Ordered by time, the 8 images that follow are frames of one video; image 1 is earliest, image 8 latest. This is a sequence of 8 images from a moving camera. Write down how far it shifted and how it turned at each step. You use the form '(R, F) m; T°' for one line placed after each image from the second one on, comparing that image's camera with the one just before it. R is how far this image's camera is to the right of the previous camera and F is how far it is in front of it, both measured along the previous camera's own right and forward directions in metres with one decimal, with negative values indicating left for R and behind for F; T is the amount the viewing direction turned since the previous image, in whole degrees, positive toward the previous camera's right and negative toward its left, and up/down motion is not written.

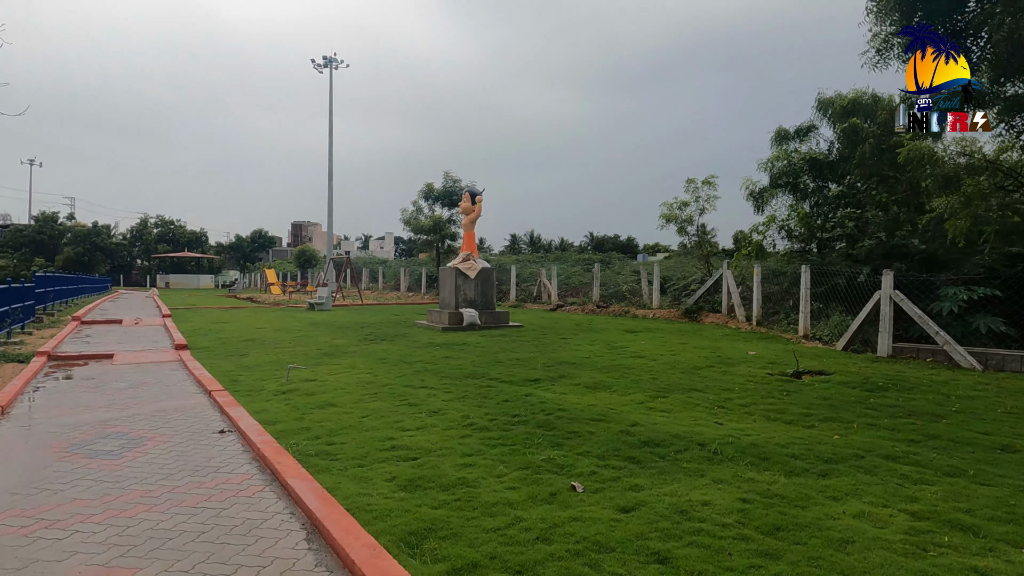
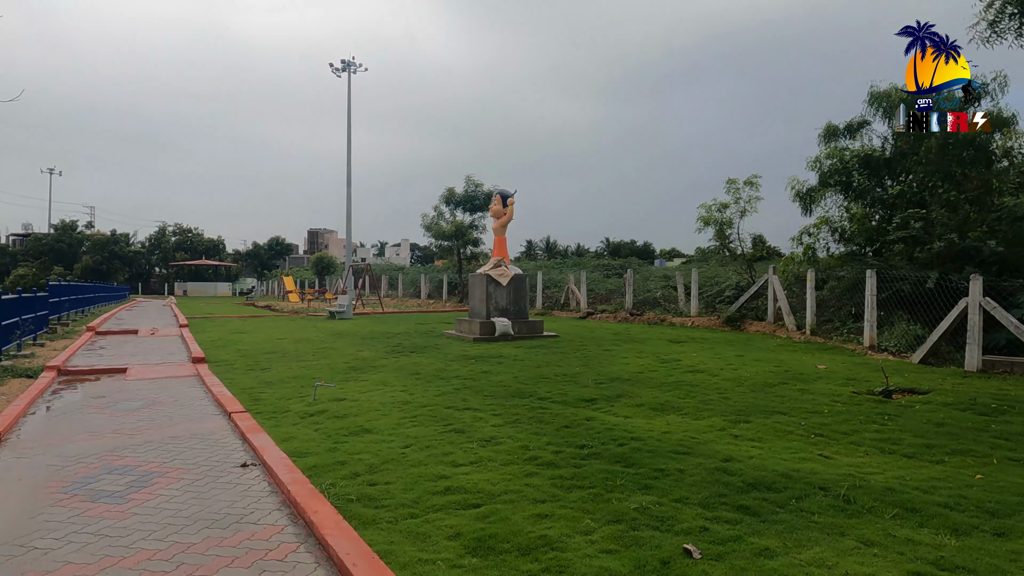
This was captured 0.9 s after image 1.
(-0.3, +0.7) m; -1°
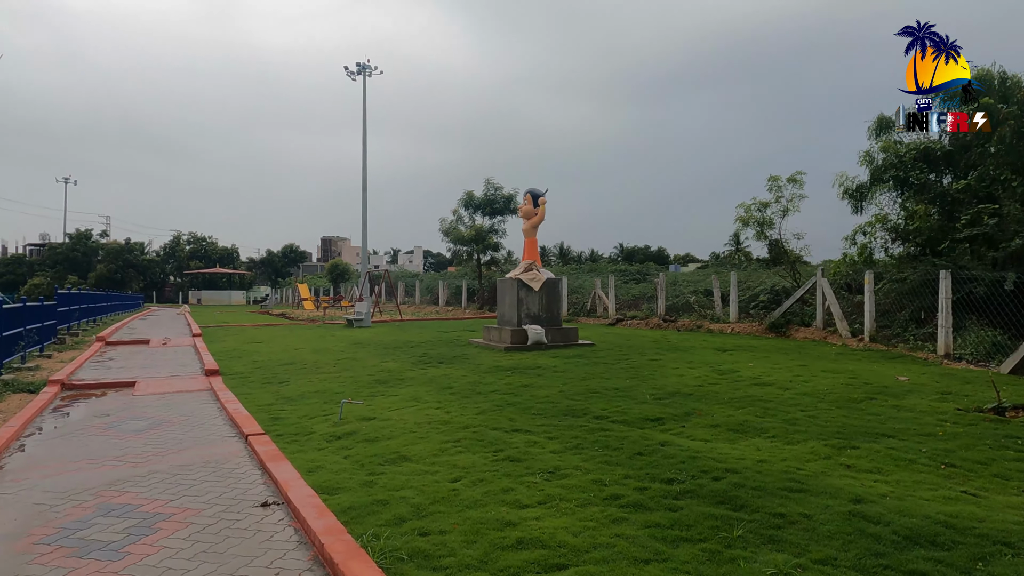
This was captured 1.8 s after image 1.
(-0.3, +0.7) m; -1°
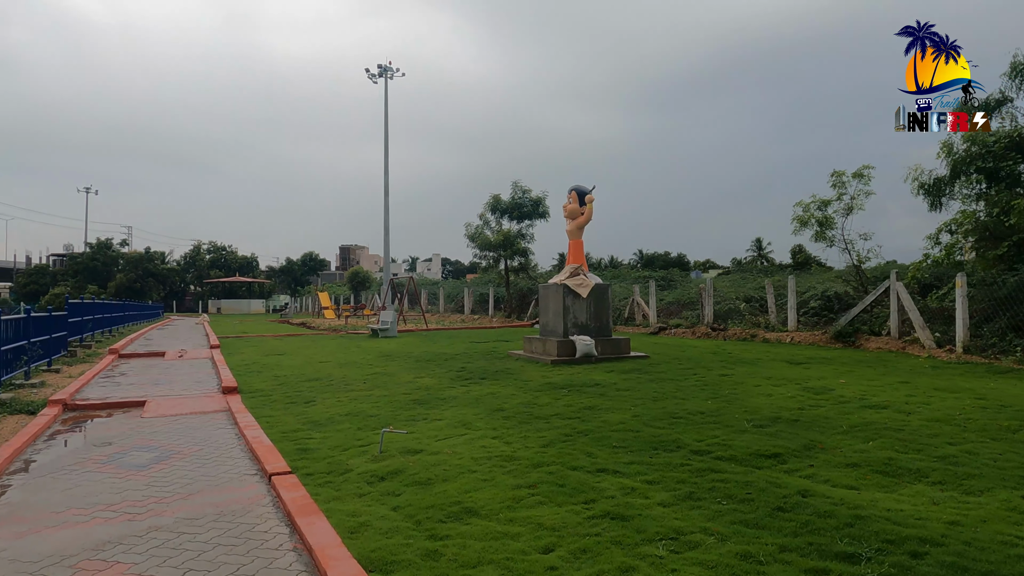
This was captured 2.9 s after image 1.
(-0.4, +0.9) m; -1°
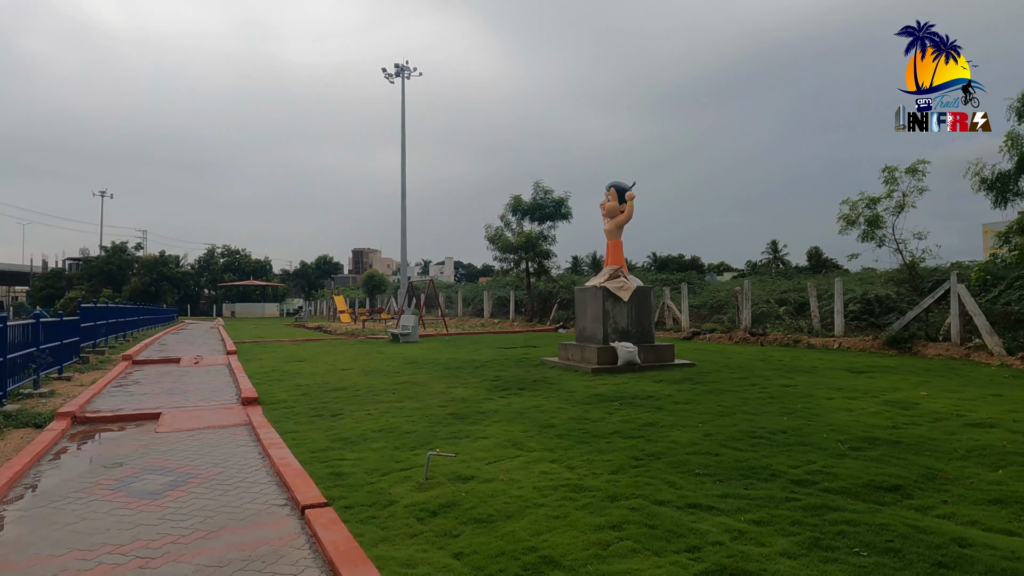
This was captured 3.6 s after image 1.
(-0.3, +0.6) m; -1°
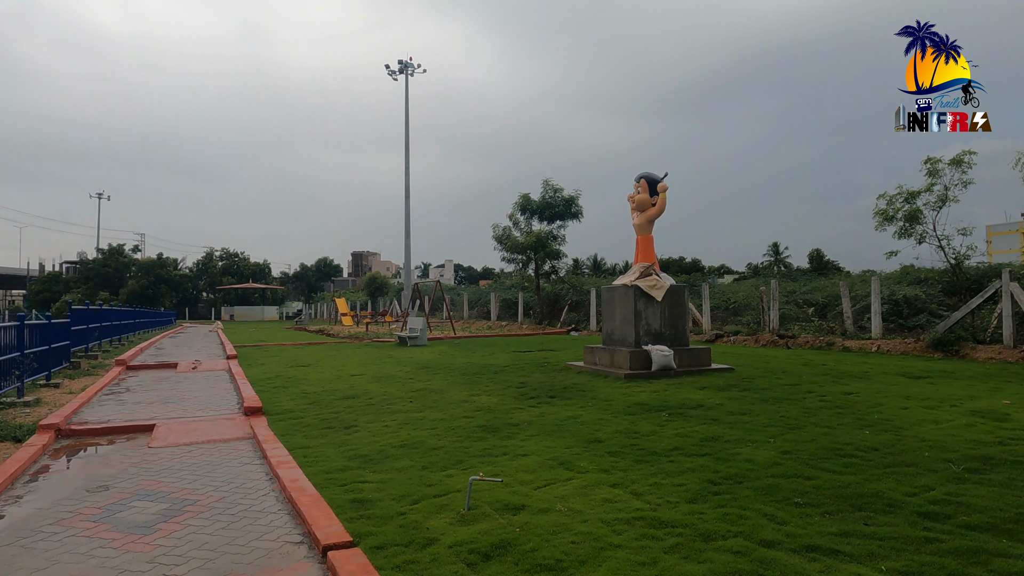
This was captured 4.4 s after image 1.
(-0.3, +0.7) m; 0°
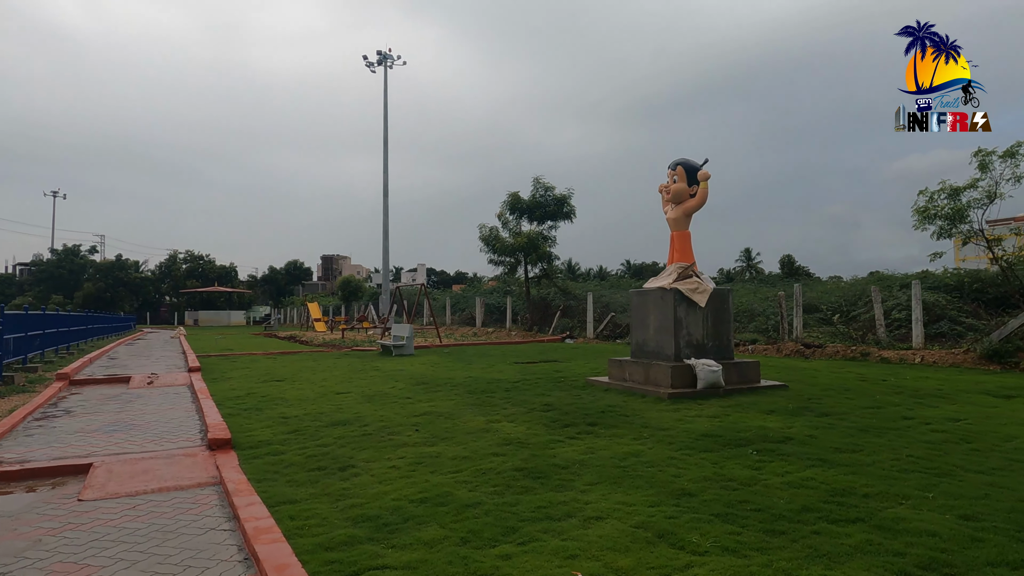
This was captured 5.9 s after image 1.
(-0.5, +1.3) m; +3°
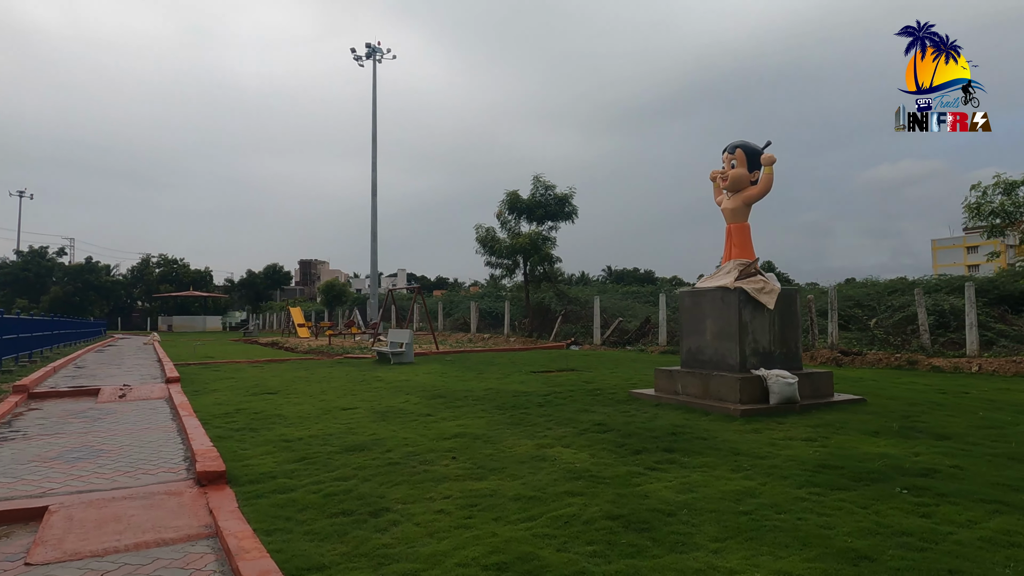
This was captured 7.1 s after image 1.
(-0.6, +1.0) m; +2°
